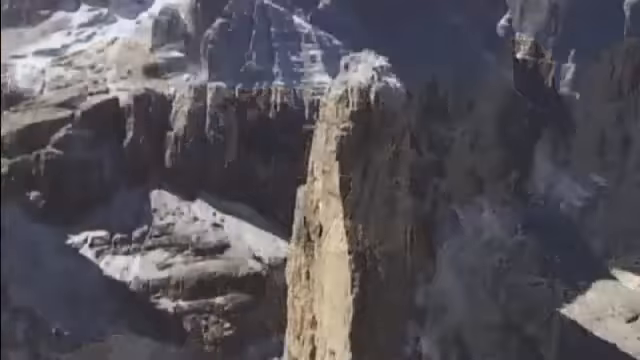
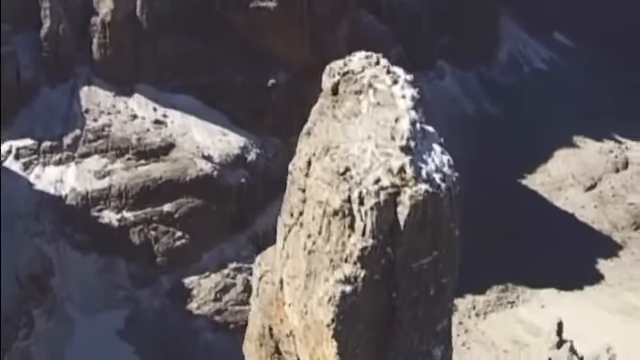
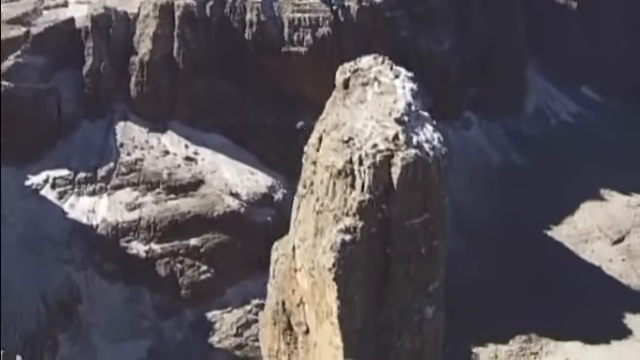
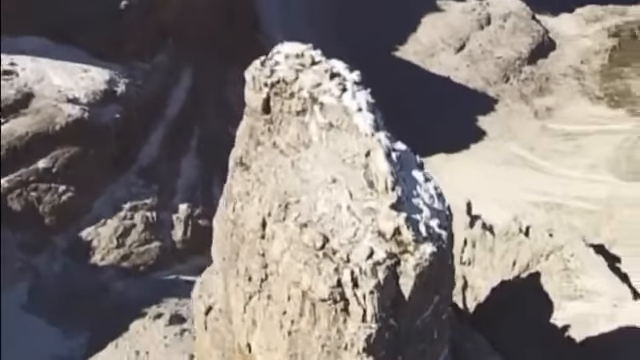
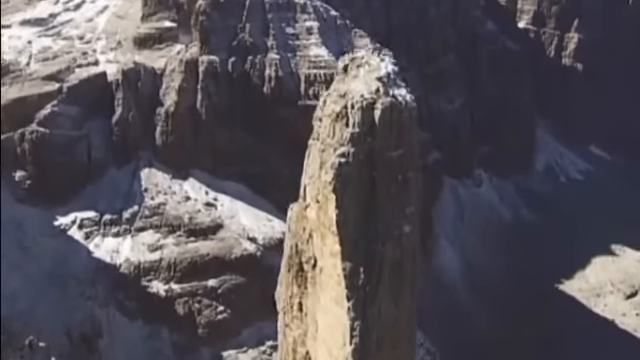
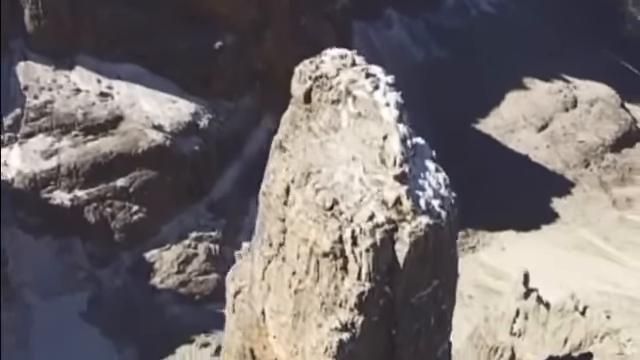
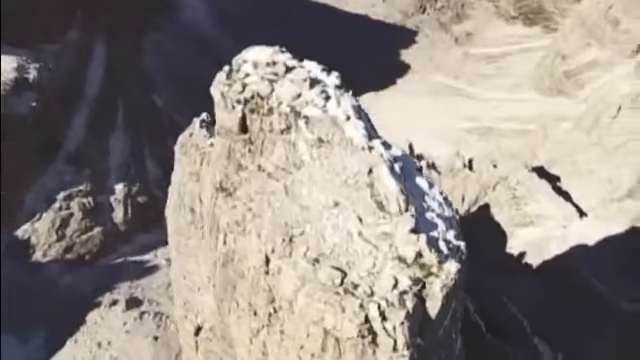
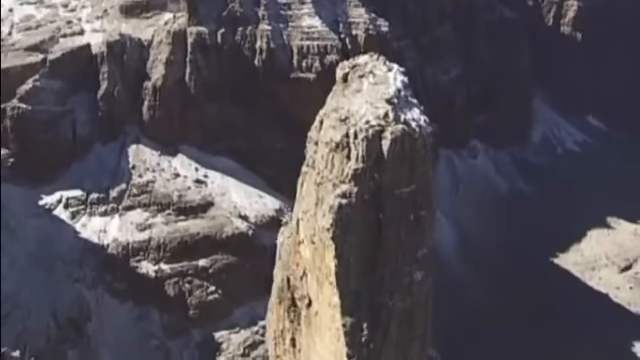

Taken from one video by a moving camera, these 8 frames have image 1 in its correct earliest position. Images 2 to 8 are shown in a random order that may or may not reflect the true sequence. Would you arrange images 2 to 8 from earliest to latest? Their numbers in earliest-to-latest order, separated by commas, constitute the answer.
5, 8, 3, 2, 6, 4, 7
